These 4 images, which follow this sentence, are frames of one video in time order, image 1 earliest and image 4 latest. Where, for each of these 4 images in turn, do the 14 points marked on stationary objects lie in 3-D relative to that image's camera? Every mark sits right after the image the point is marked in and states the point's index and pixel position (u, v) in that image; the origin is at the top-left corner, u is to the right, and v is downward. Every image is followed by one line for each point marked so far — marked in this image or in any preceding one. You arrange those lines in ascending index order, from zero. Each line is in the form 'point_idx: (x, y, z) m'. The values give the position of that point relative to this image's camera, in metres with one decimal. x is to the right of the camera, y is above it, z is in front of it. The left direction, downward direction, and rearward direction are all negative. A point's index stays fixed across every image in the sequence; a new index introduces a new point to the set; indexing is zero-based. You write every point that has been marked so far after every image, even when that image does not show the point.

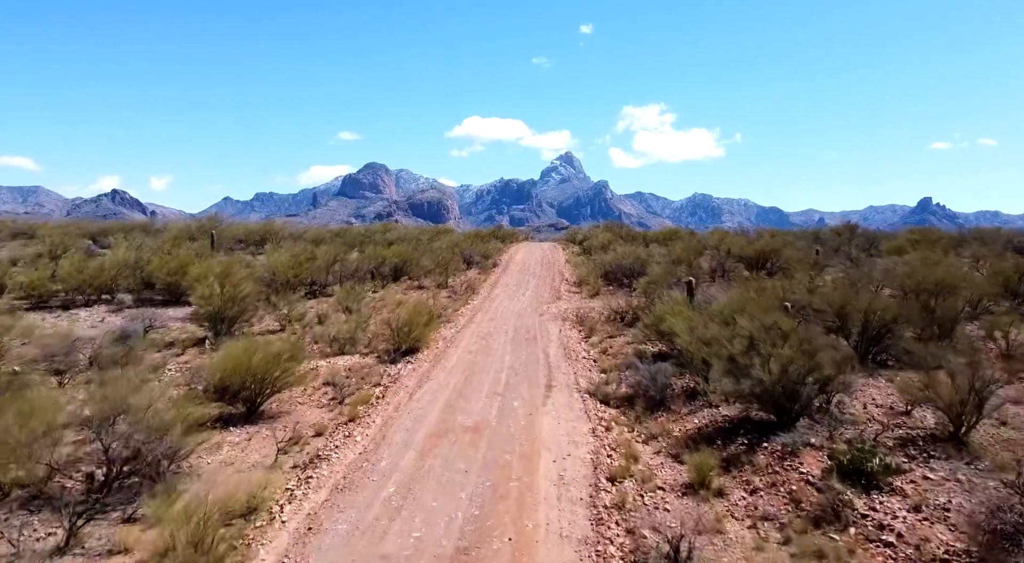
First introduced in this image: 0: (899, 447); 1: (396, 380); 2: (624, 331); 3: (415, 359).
0: (+5.2, -2.2, +9.4) m
1: (-2.3, -2.0, +14.0) m
2: (+3.0, -1.3, +18.8) m
3: (-2.2, -1.7, +15.6) m
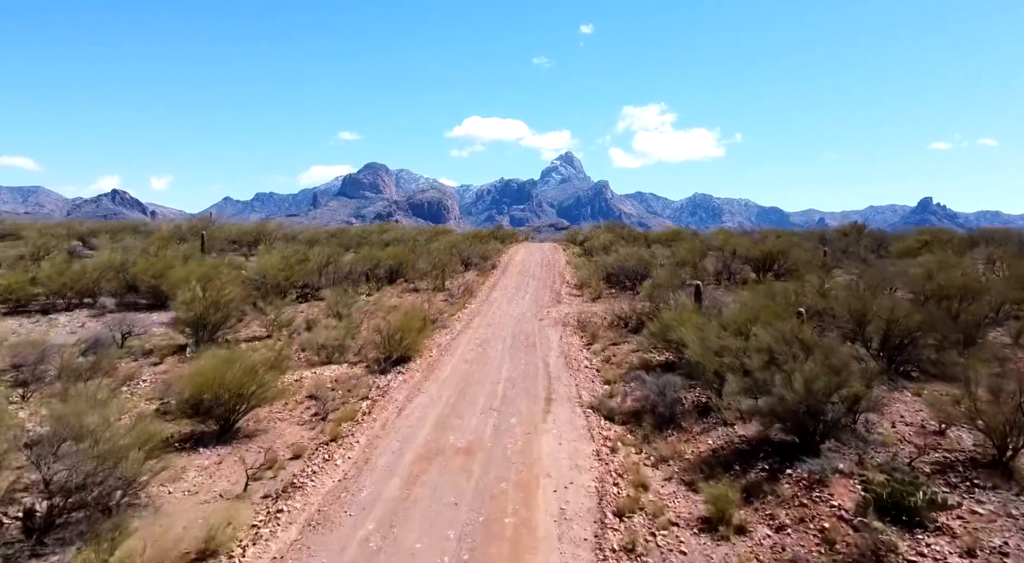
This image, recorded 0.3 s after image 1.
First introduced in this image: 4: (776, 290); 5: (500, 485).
0: (+5.2, -2.3, +8.5) m
1: (-2.4, -2.1, +13.1) m
2: (+2.9, -1.4, +17.9) m
3: (-2.2, -1.8, +14.7) m
4: (+7.3, -0.2, +19.3) m
5: (-0.1, -2.5, +8.6) m
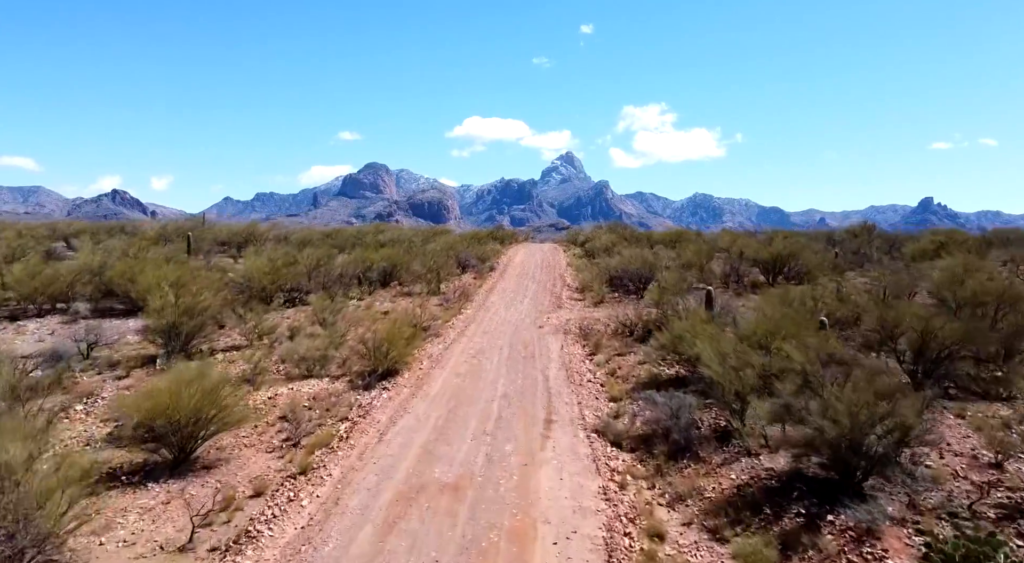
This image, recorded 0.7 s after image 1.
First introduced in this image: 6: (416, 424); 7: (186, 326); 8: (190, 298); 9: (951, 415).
0: (+5.1, -2.5, +7.2) m
1: (-2.4, -2.2, +11.8) m
2: (+2.9, -1.6, +16.6) m
3: (-2.3, -2.0, +13.4) m
4: (+7.2, -0.4, +18.1) m
5: (-0.2, -2.6, +7.4) m
6: (-1.5, -2.2, +10.9) m
7: (-7.5, -1.0, +16.1) m
8: (-7.6, -0.4, +16.6) m
9: (+6.6, -2.0, +10.5) m
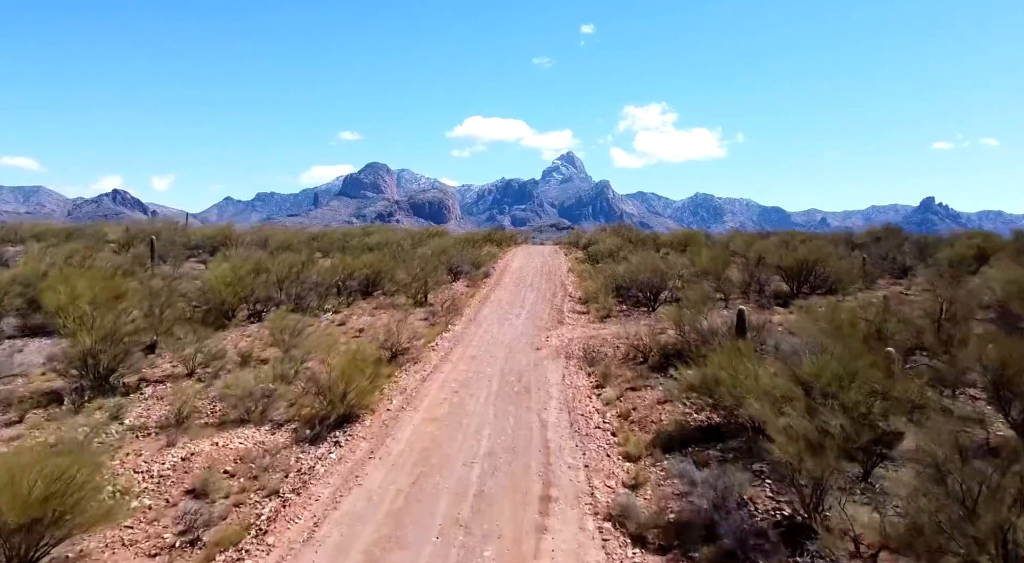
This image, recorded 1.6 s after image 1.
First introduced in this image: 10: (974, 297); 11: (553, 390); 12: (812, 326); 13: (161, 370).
0: (+4.9, -2.8, +4.3) m
1: (-2.6, -2.6, +8.9) m
2: (+2.7, -1.9, +13.7) m
3: (-2.5, -2.3, +10.5) m
4: (+7.0, -0.7, +15.2) m
5: (-0.4, -3.0, +4.5) m
6: (-1.7, -2.6, +8.0) m
7: (-7.7, -1.4, +13.2) m
8: (-7.8, -0.7, +13.7) m
9: (+6.4, -2.4, +7.6) m
10: (+11.6, -0.3, +17.5) m
11: (+0.8, -2.1, +13.5) m
12: (+6.0, -0.9, +14.0) m
13: (-7.2, -1.8, +14.4) m
